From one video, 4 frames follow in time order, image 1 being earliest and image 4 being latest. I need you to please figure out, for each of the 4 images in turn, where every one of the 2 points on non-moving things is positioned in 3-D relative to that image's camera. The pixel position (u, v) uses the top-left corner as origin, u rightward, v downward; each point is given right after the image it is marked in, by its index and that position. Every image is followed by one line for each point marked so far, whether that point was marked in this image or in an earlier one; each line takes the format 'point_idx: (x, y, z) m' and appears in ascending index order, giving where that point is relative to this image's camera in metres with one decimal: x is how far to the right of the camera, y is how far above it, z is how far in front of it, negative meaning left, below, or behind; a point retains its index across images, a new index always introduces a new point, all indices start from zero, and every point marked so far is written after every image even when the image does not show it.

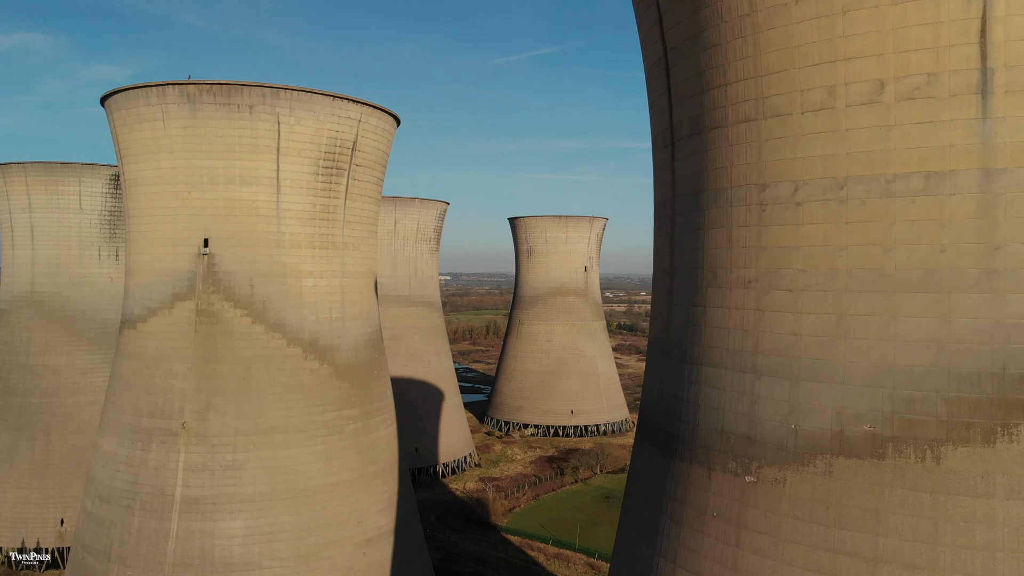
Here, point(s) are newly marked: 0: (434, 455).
0: (-2.5, -5.3, +19.1) m
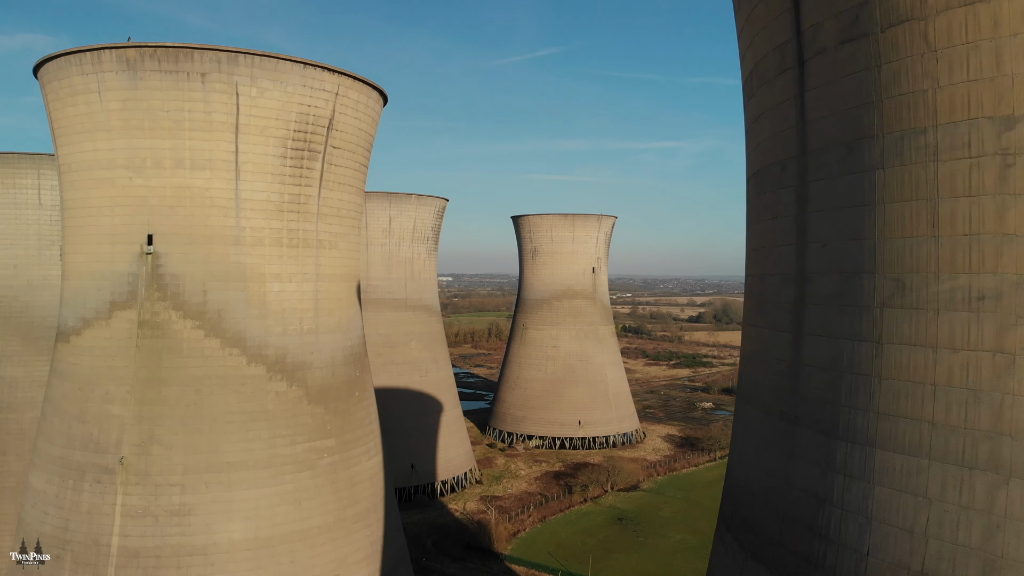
0: (-2.4, -5.4, +17.6) m
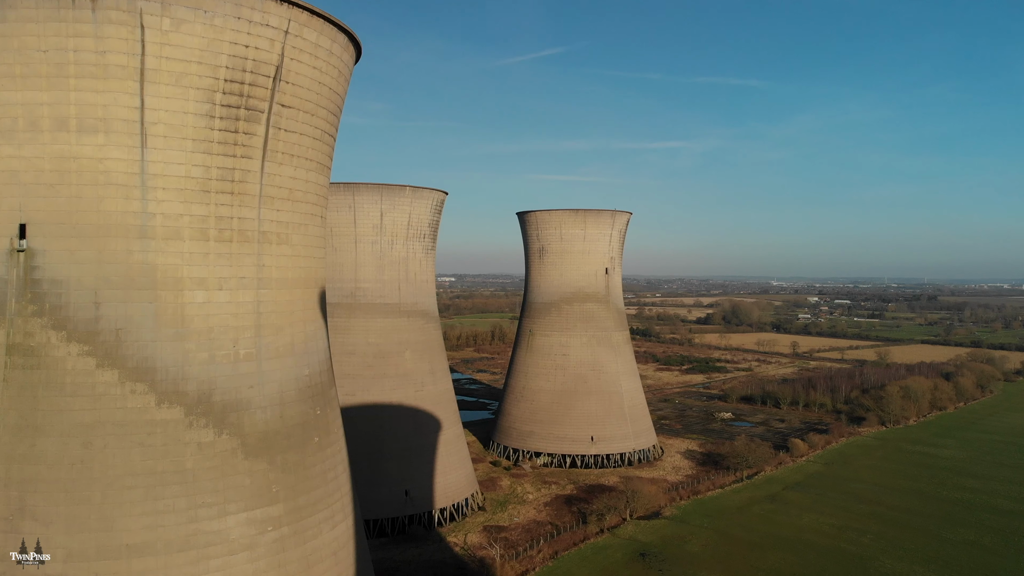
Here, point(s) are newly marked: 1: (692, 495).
0: (-2.2, -5.5, +15.6) m
1: (+5.5, -6.3, +18.4) m
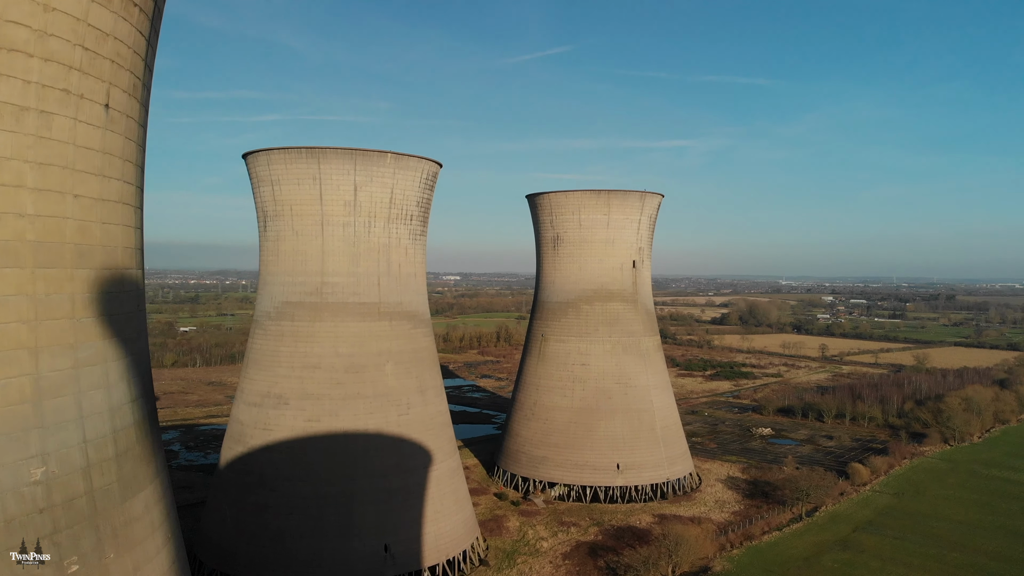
0: (-2.0, -5.4, +12.2) m
1: (+5.7, -6.2, +14.8) m
